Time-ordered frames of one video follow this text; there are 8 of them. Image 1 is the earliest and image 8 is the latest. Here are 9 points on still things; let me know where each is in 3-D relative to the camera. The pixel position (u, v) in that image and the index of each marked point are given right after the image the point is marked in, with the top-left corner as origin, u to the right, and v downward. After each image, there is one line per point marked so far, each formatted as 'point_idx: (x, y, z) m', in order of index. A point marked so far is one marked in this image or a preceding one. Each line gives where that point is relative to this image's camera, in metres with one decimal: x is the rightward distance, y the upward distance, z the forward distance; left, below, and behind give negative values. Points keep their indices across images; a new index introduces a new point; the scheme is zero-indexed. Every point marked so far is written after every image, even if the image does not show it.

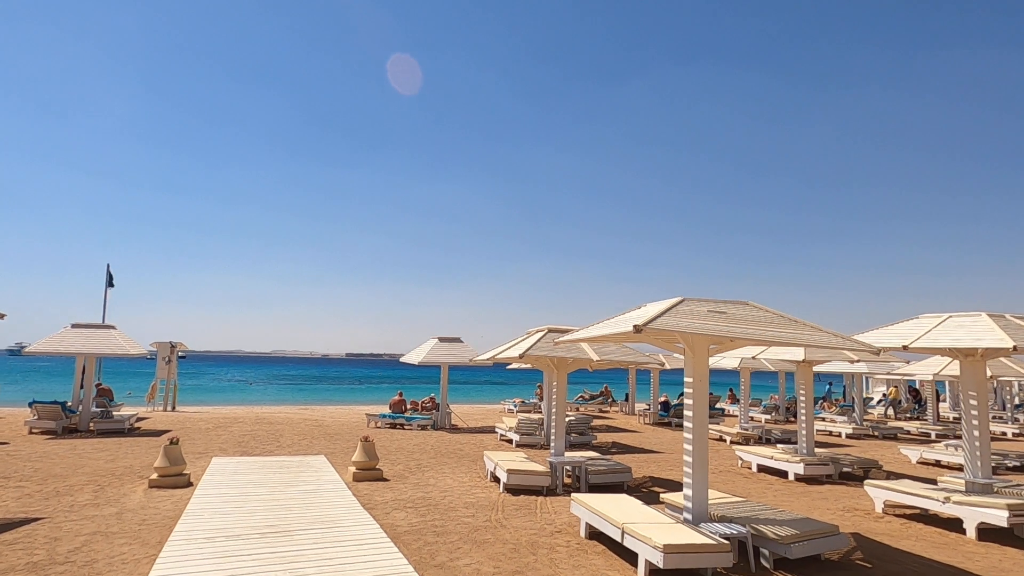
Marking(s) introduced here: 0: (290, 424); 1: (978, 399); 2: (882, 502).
0: (-6.3, -3.9, +18.7) m
1: (+5.7, -1.3, +8.0) m
2: (+4.7, -2.7, +8.4) m
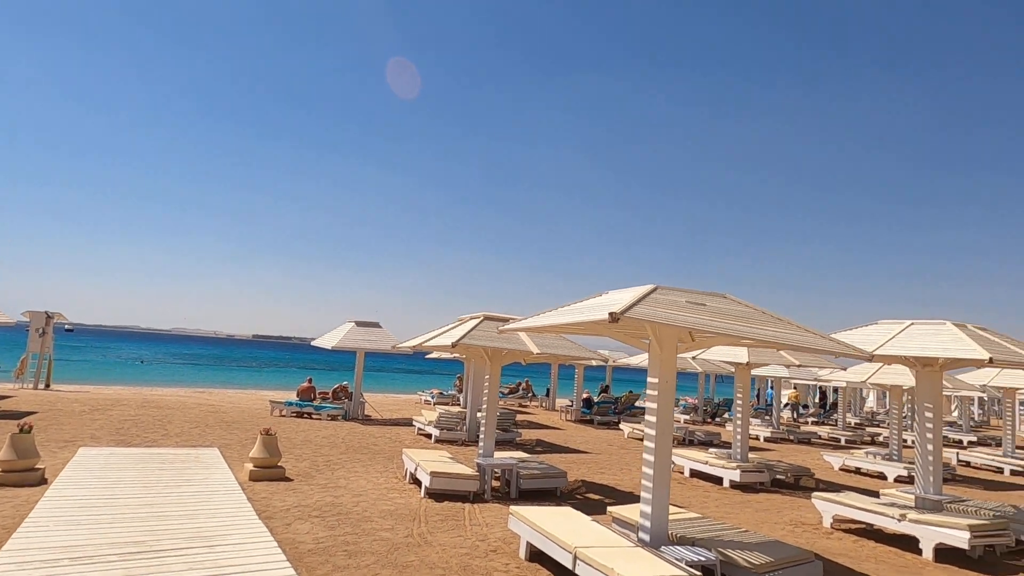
0: (-8.4, -3.1, +16.8) m
1: (+4.9, -1.4, +7.6) m
2: (+3.8, -2.7, +7.9) m
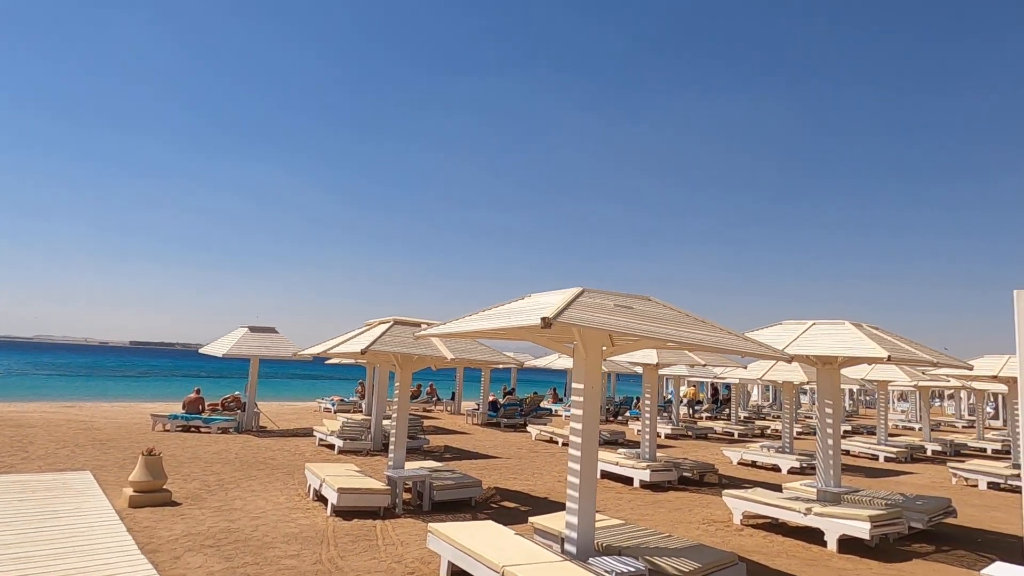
0: (-10.6, -3.2, +15.1) m
1: (+3.9, -1.4, +8.0) m
2: (+2.8, -2.8, +8.1) m
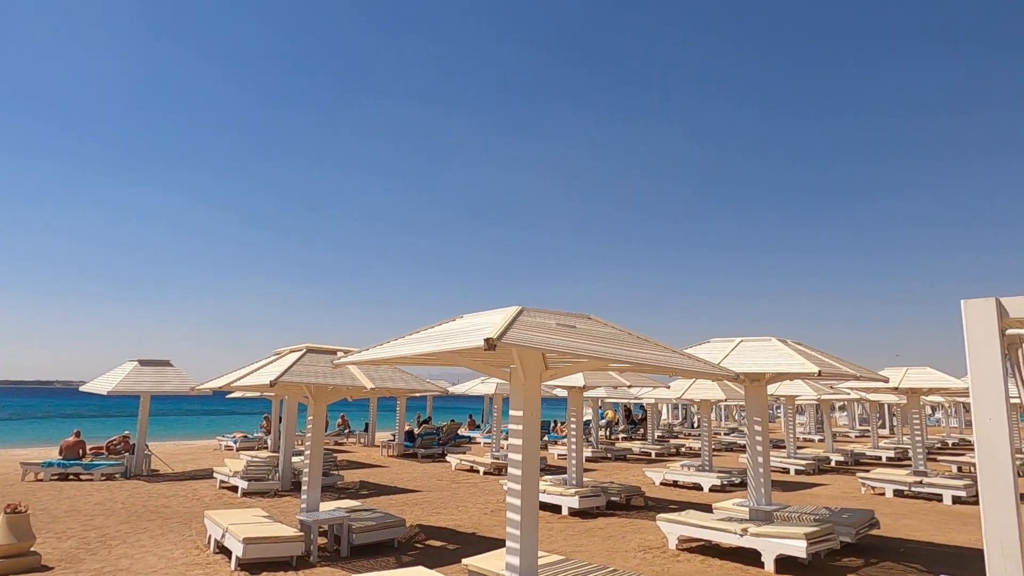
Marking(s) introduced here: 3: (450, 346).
0: (-12.3, -3.8, +13.0) m
1: (+3.0, -1.6, +8.0) m
2: (+2.0, -3.0, +7.9) m
3: (-0.4, -0.4, +4.8) m
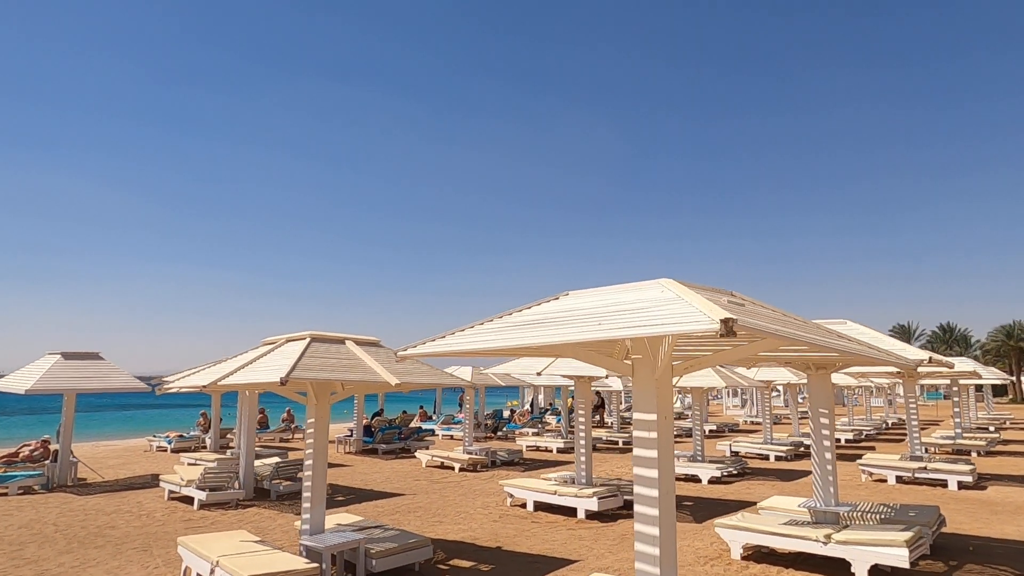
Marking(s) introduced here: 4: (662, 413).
0: (-12.3, -3.5, +10.5) m
1: (+3.5, -1.4, +7.2) m
2: (+2.4, -2.7, +7.0) m
3: (+0.4, -0.2, +3.6) m
4: (+0.9, -0.7, +4.0) m
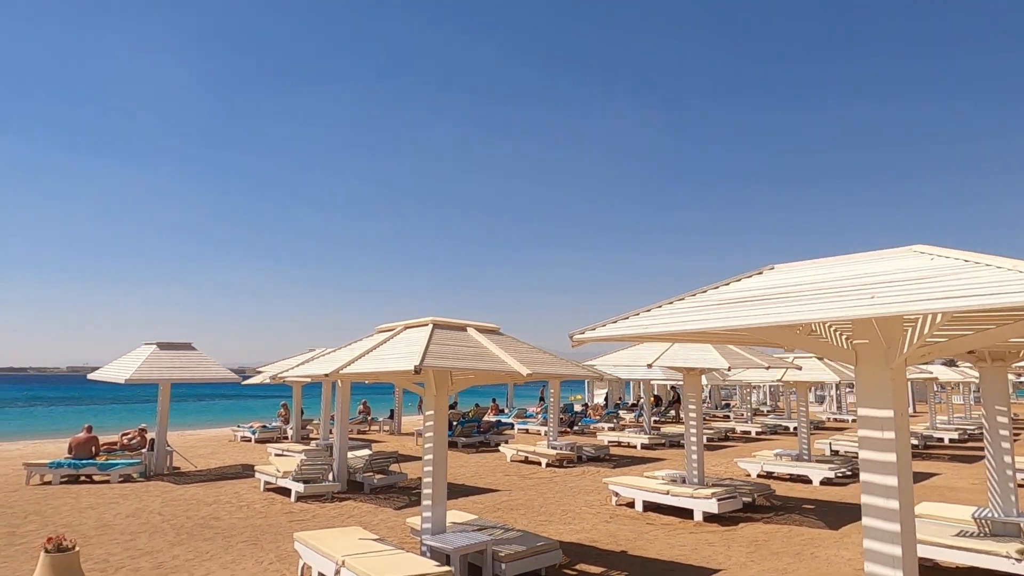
0: (-10.7, -3.4, +10.9) m
1: (+4.7, -1.2, +6.3) m
2: (+3.7, -2.6, +6.2) m
3: (+1.4, -0.1, +3.0) m
4: (+1.9, -0.6, +3.3) m
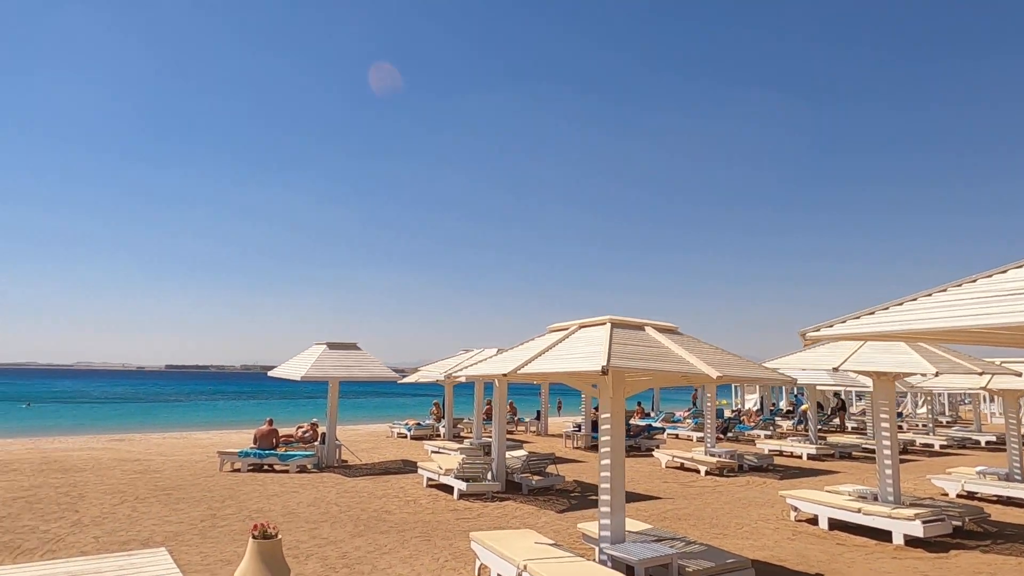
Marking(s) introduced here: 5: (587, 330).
0: (-7.9, -3.5, +12.5) m
1: (+6.3, -1.1, +5.0) m
2: (+5.2, -2.5, +5.1) m
3: (+2.3, 0.0, +2.3) m
4: (+2.9, -0.5, +2.6) m
5: (+0.6, -0.4, +6.0) m
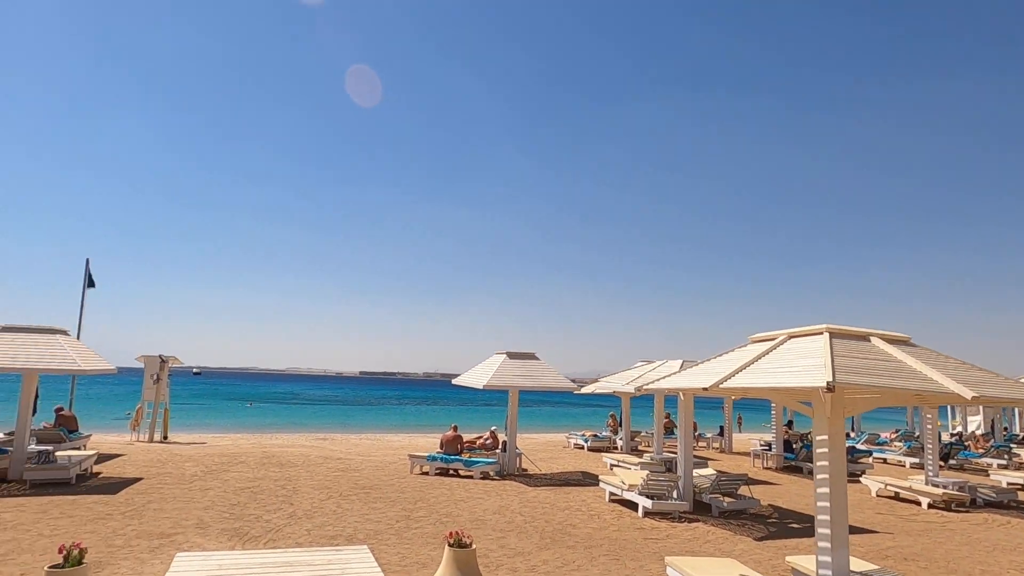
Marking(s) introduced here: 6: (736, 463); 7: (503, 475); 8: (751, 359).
0: (-4.3, -3.7, +13.8) m
1: (+7.5, -1.0, +2.9) m
2: (+6.5, -2.4, +3.3) m
3: (+3.0, 0.0, +1.4) m
4: (+3.6, -0.5, +1.5) m
5: (+2.3, -0.4, +5.3) m
6: (+6.0, -4.7, +17.7) m
7: (-0.2, -3.9, +13.8) m
8: (+2.0, -0.6, +5.6) m
